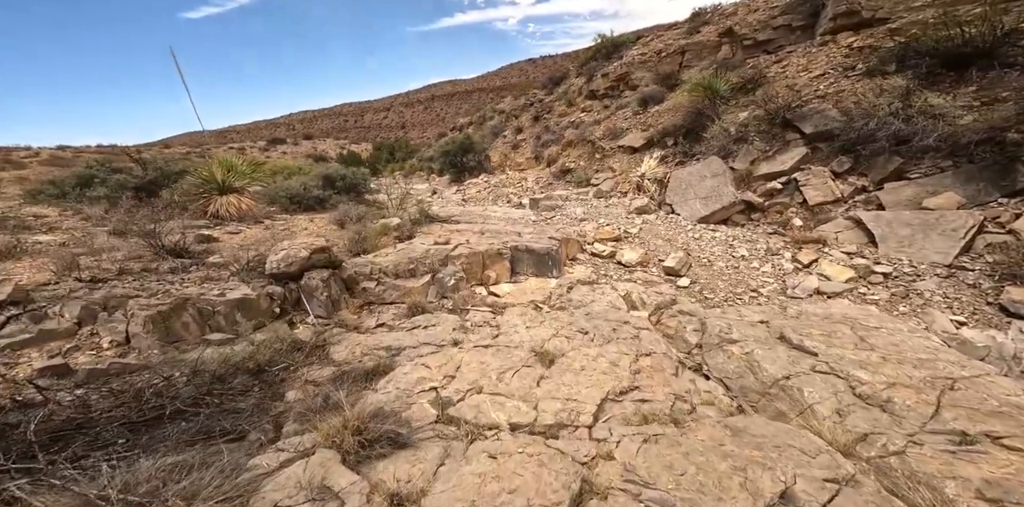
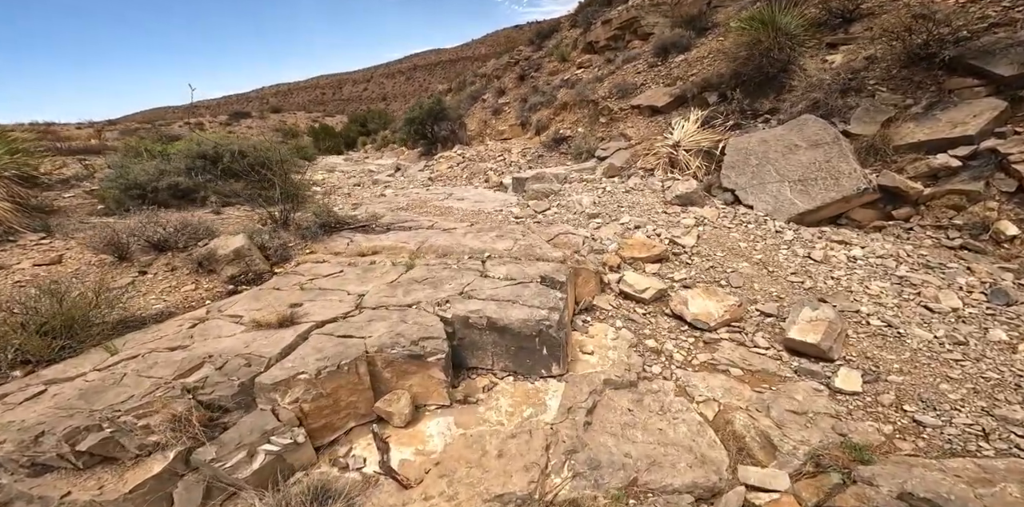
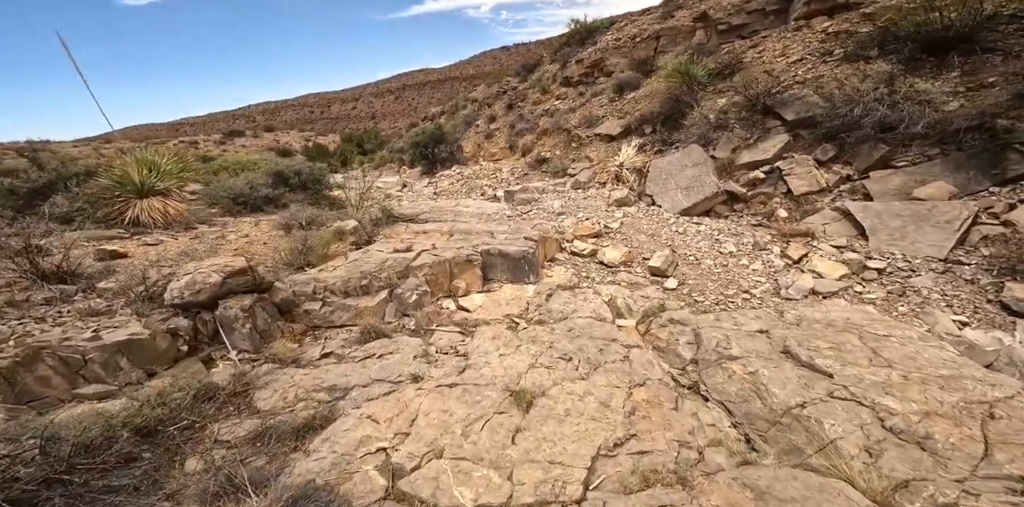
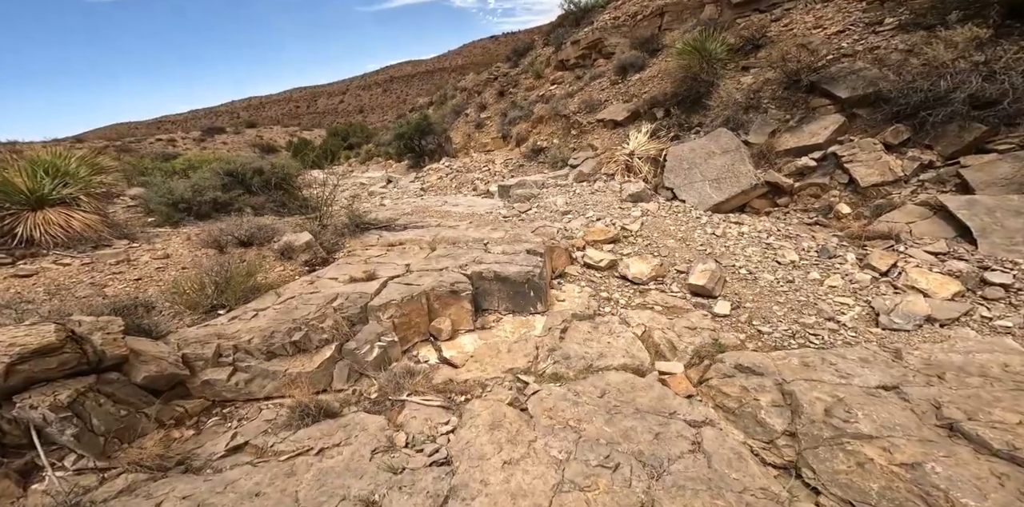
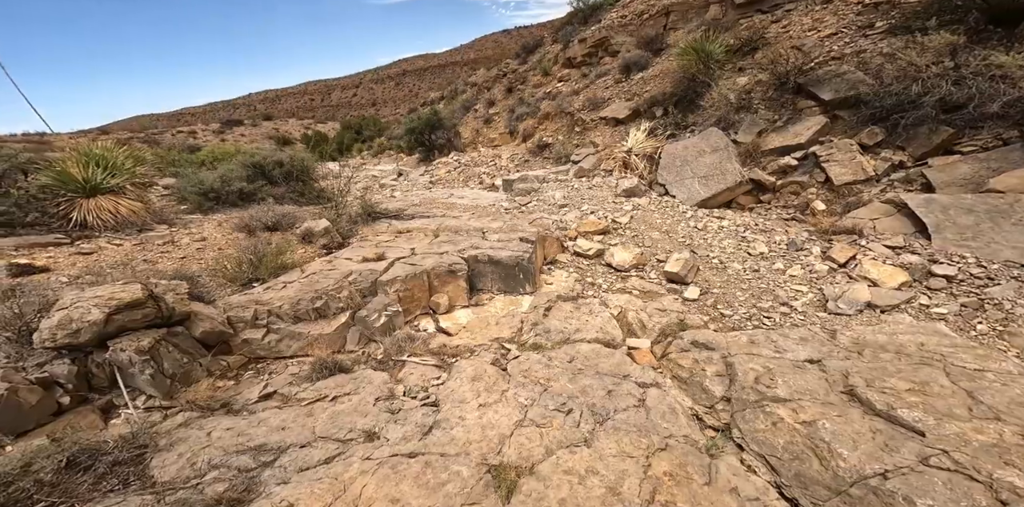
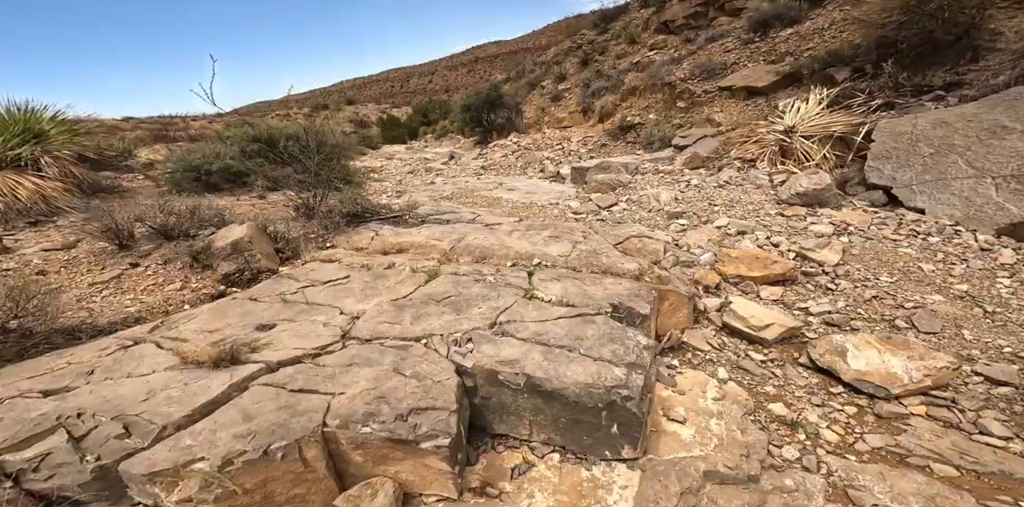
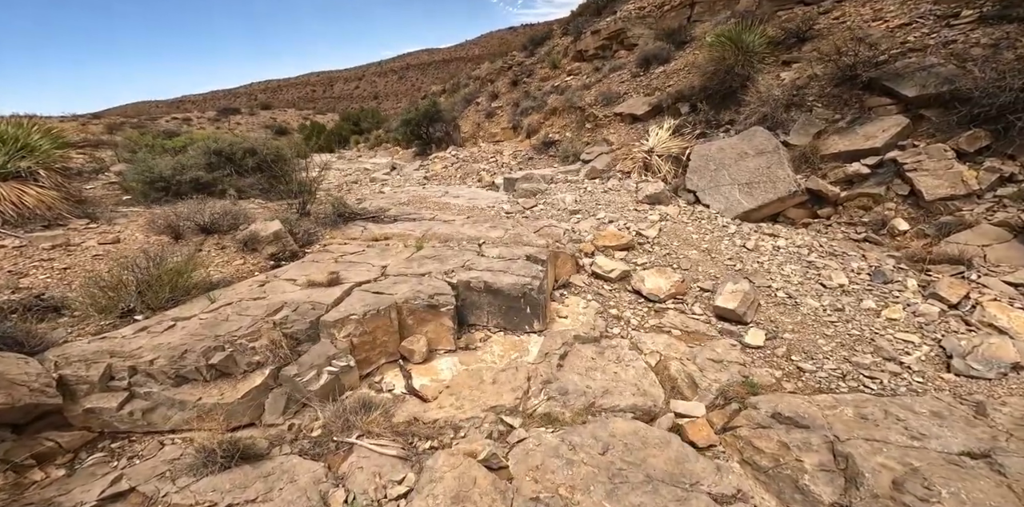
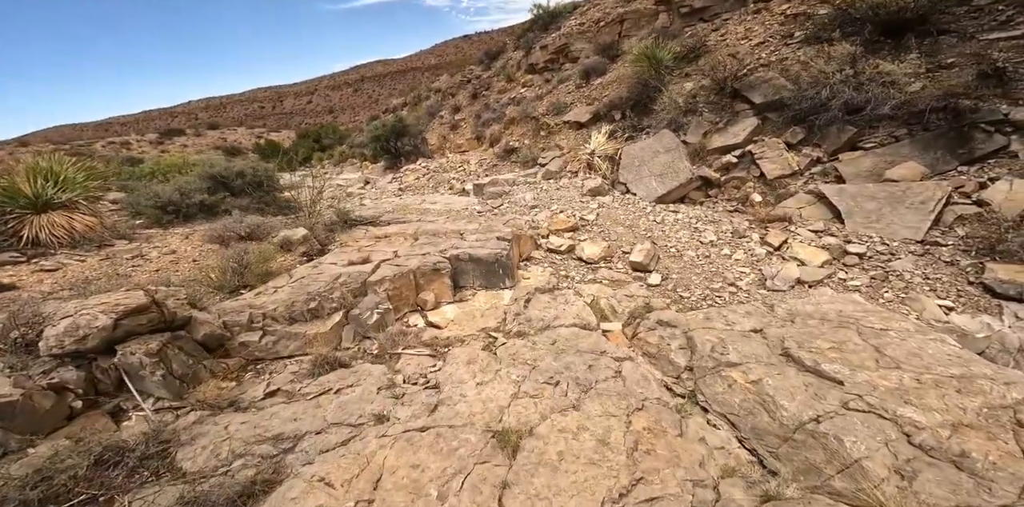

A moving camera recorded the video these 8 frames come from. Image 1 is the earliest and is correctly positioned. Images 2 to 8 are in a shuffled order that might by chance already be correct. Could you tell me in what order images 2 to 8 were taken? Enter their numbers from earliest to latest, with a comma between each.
3, 8, 5, 4, 7, 2, 6
